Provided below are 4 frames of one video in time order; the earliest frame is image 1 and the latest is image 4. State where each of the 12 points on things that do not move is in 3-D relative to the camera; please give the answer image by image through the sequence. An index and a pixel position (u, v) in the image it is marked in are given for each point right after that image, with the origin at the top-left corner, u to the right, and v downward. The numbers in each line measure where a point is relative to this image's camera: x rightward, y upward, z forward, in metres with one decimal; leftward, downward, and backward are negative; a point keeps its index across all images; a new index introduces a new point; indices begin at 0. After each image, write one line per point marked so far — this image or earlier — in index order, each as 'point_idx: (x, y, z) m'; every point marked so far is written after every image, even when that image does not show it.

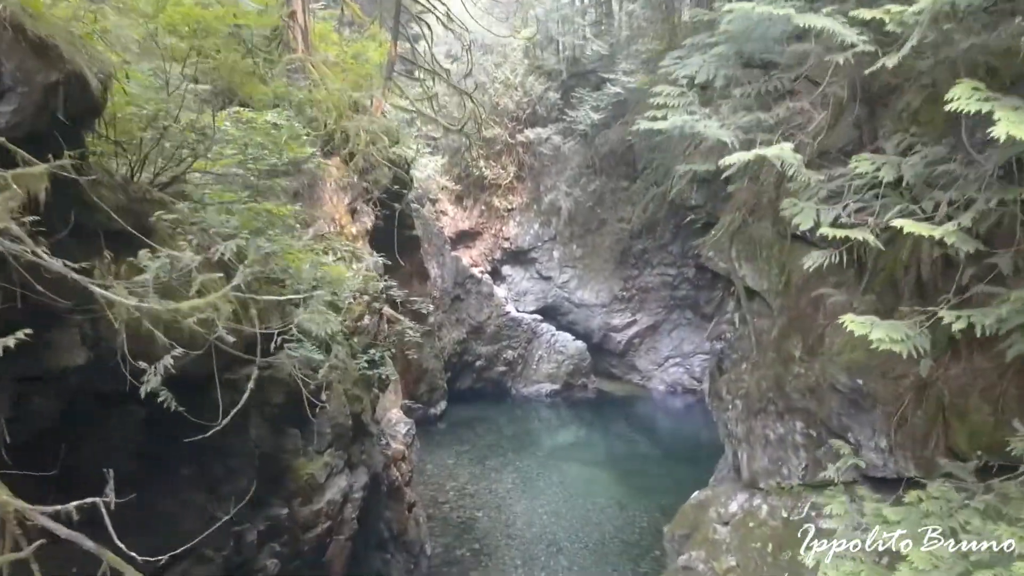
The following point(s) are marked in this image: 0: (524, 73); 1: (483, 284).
0: (+0.2, +4.1, +15.8) m
1: (-0.6, +0.1, +16.1) m
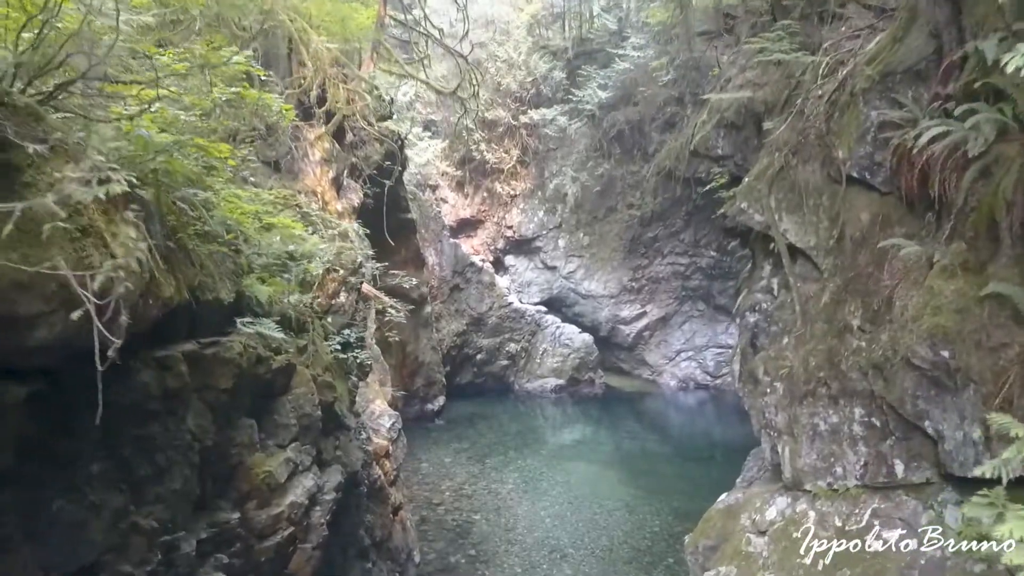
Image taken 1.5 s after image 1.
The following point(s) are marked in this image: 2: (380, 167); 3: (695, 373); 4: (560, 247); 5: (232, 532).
0: (+0.3, +4.2, +15.1) m
1: (-0.5, +0.3, +15.4) m
2: (-1.5, +1.3, +9.4) m
3: (+3.5, -1.6, +16.0) m
4: (+0.9, +0.8, +16.5) m
5: (-1.3, -1.1, +3.9) m
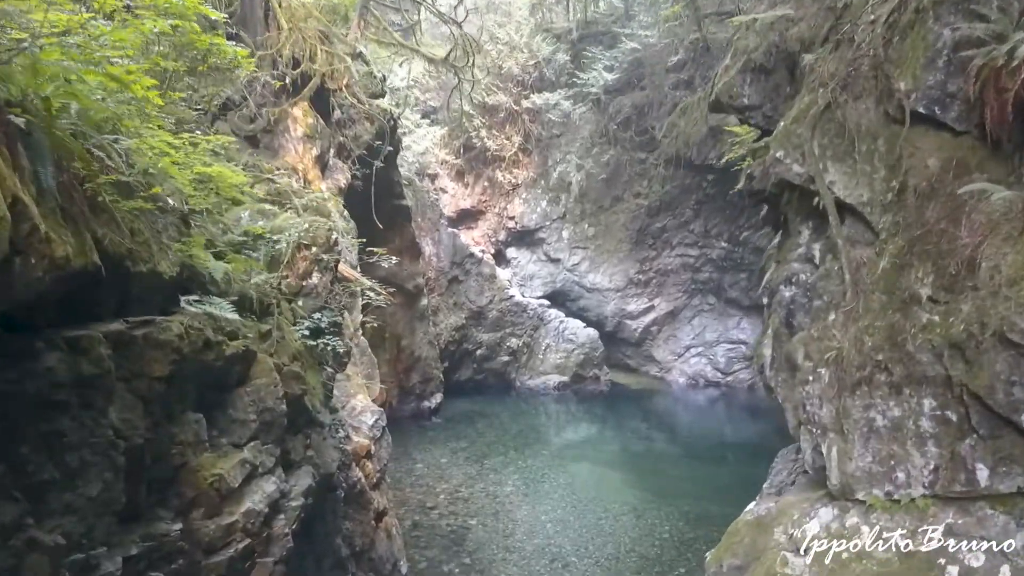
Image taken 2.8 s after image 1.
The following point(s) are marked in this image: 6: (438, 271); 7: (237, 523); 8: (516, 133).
0: (+0.3, +4.4, +14.5) m
1: (-0.5, +0.4, +14.8) m
2: (-1.5, +1.5, +8.8) m
3: (+3.5, -1.5, +15.4) m
4: (+1.0, +0.9, +15.9) m
5: (-1.3, -1.0, +3.3) m
6: (-1.2, +0.3, +13.9) m
7: (-1.2, -1.0, +3.7) m
8: (+0.1, +2.9, +15.7) m
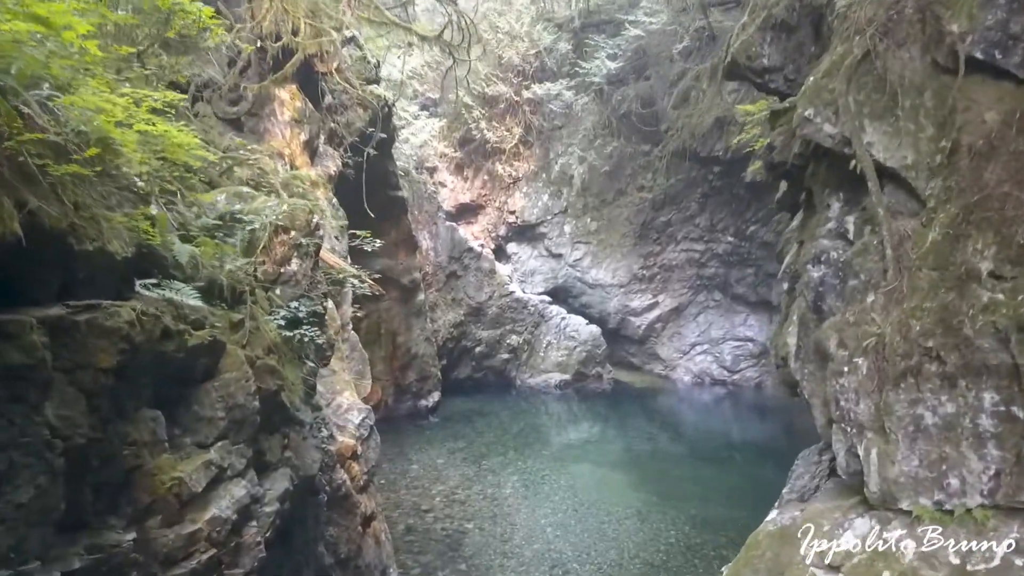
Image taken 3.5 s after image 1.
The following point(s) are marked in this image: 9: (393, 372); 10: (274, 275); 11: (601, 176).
0: (+0.3, +4.4, +14.1) m
1: (-0.5, +0.5, +14.4) m
2: (-1.5, +1.5, +8.5) m
3: (+3.5, -1.4, +15.0) m
4: (+1.0, +1.0, +15.5) m
5: (-1.4, -1.0, +3.0) m
6: (-1.2, +0.3, +13.6) m
7: (-1.2, -1.0, +3.3) m
8: (+0.1, +2.9, +15.3) m
9: (-1.5, -1.1, +11.0) m
10: (-1.3, +0.1, +4.5) m
11: (+1.5, +1.9, +14.5) m
